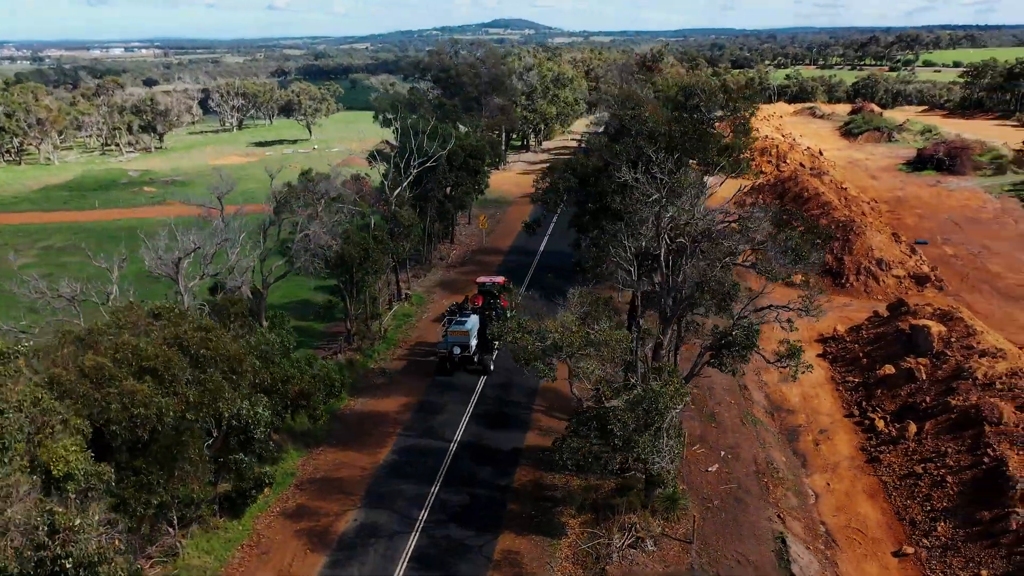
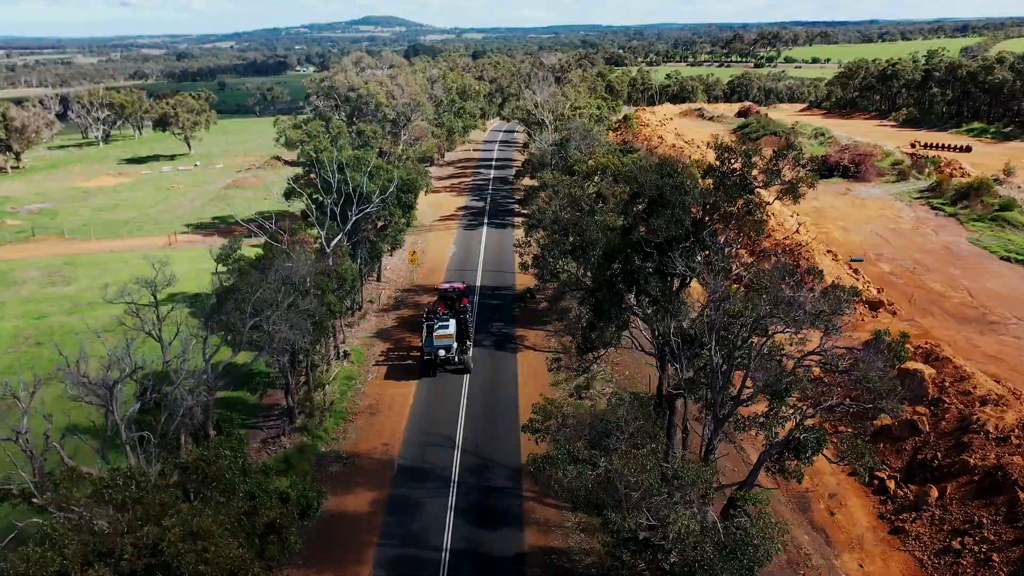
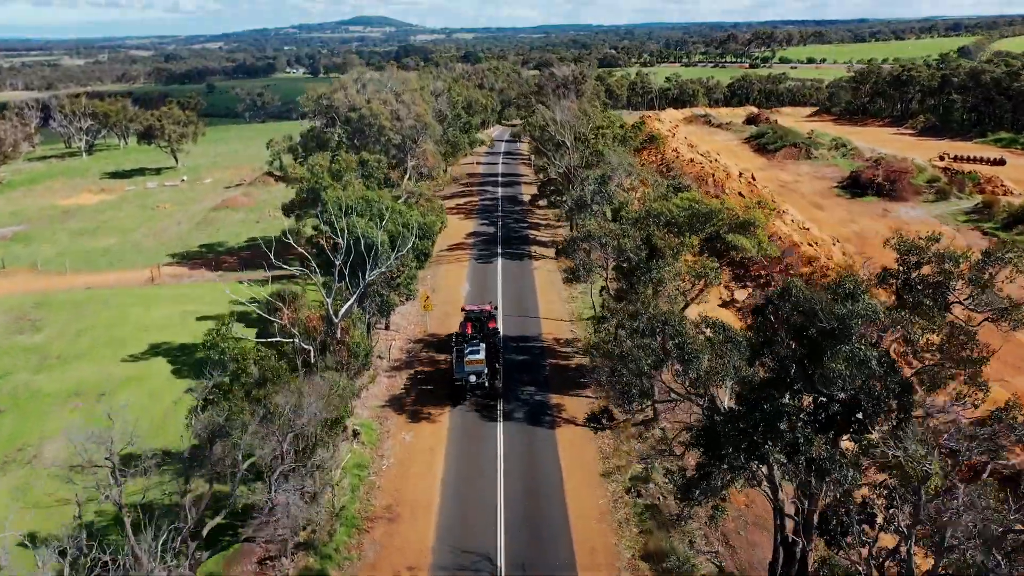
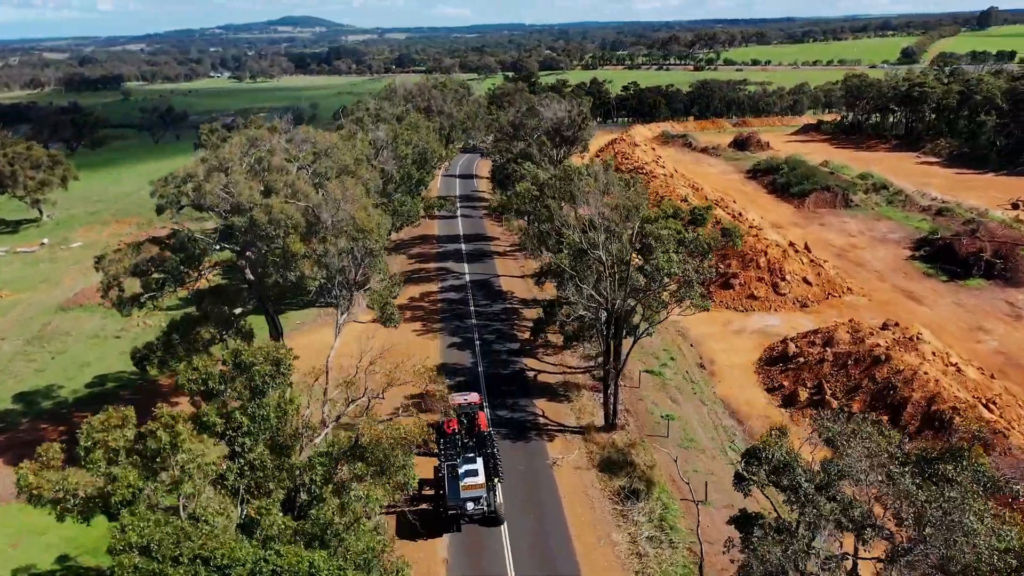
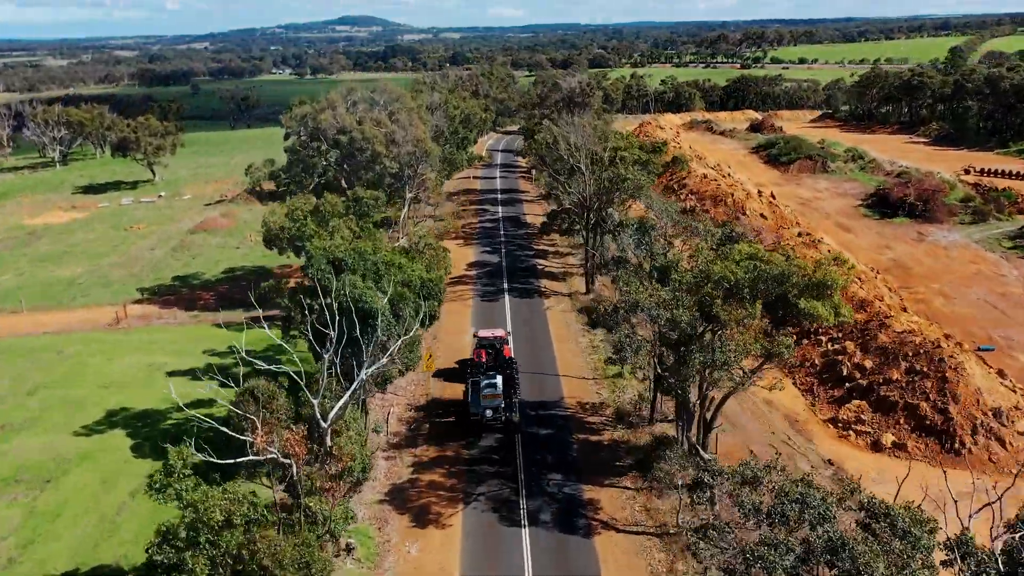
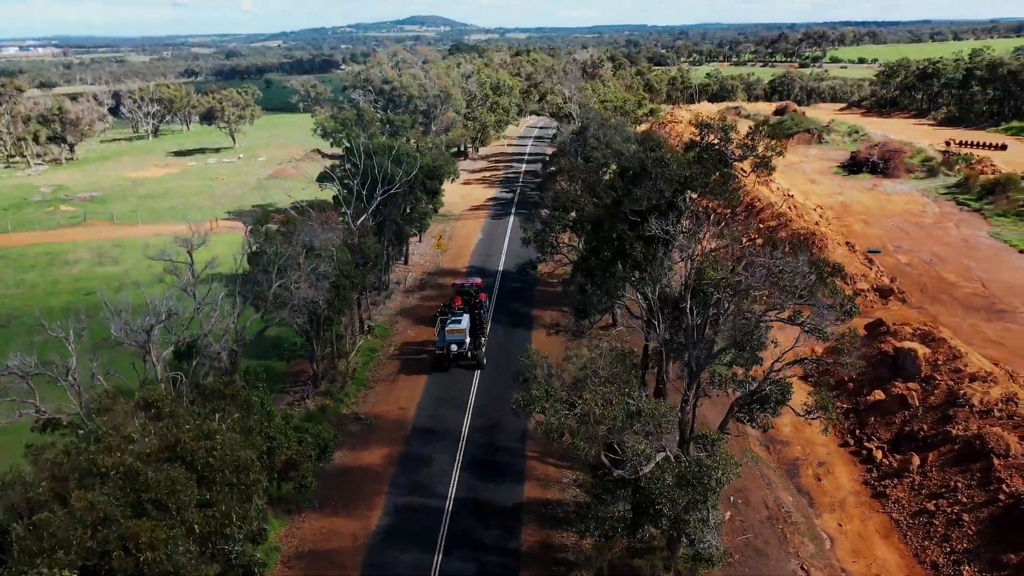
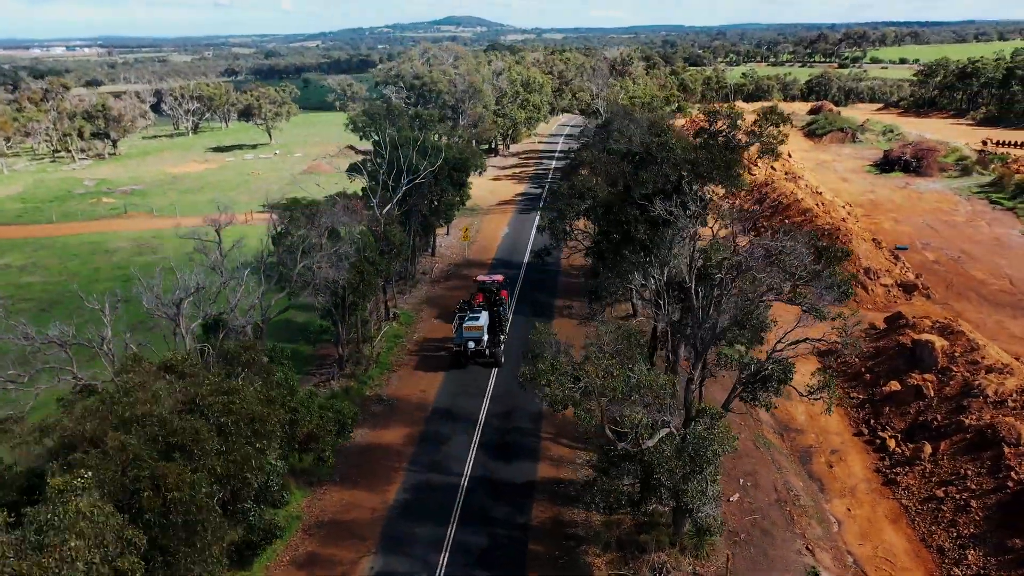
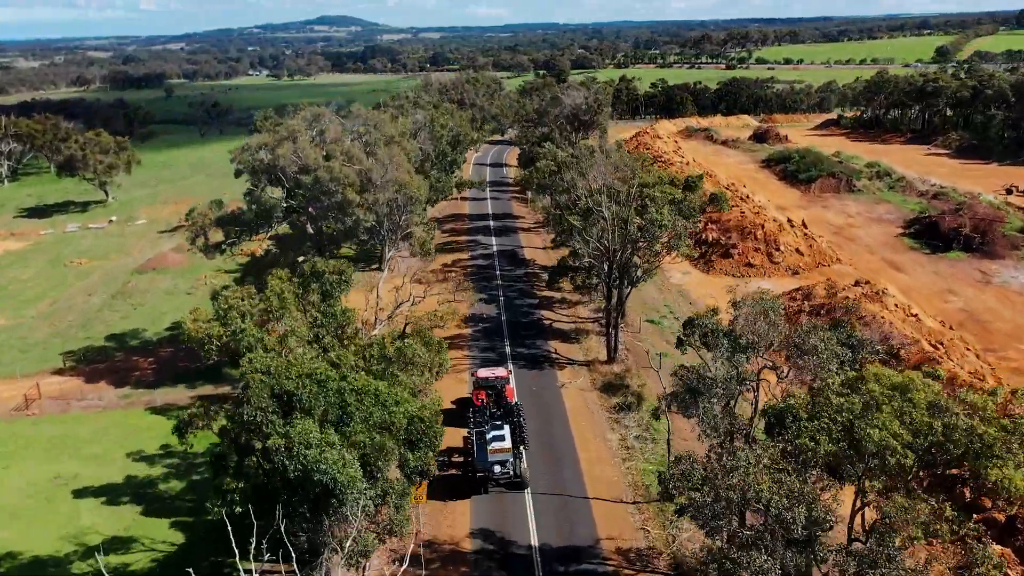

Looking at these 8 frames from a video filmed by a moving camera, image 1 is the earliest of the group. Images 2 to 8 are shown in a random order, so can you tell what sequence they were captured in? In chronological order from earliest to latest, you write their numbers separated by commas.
7, 6, 2, 3, 5, 8, 4
